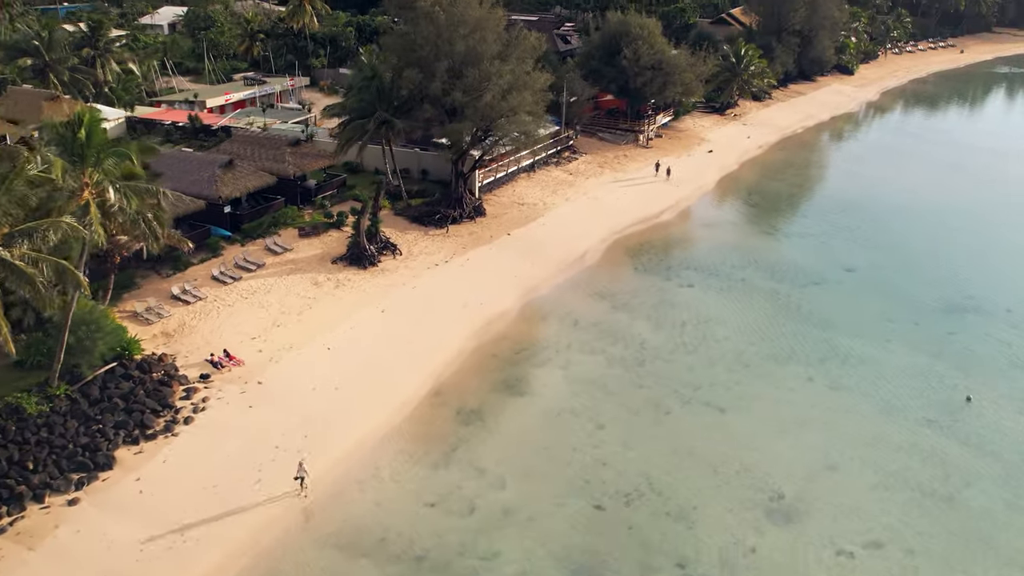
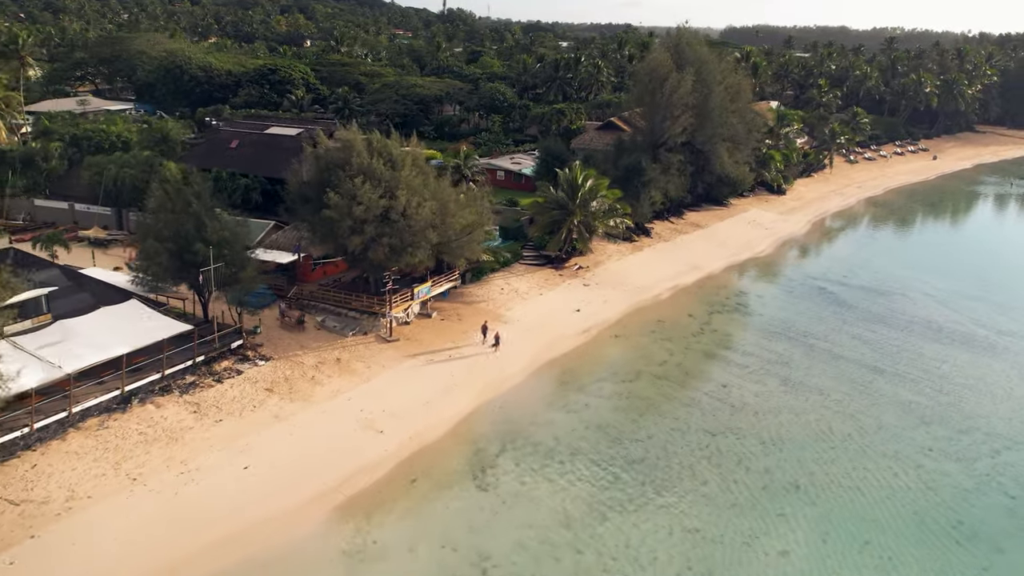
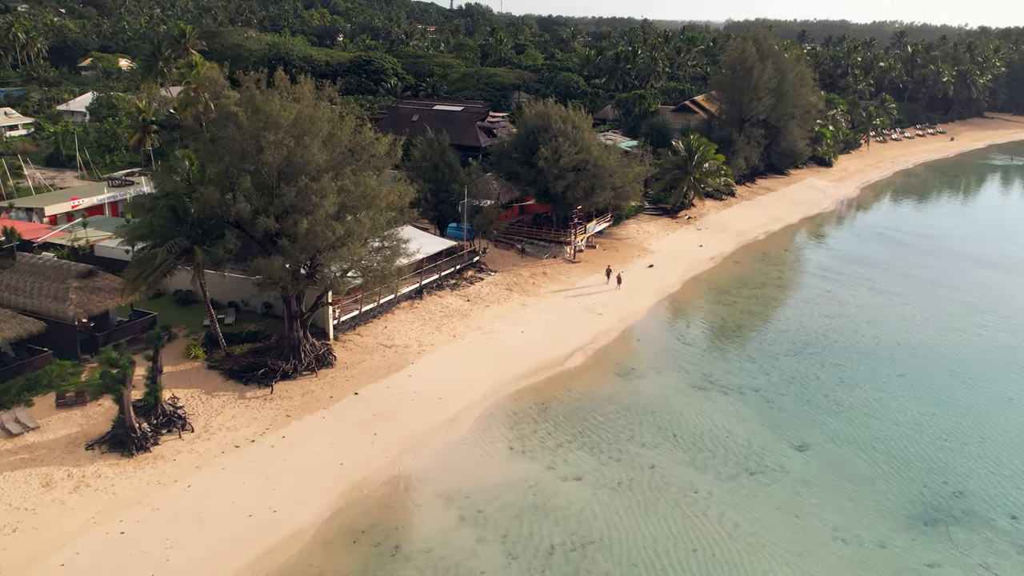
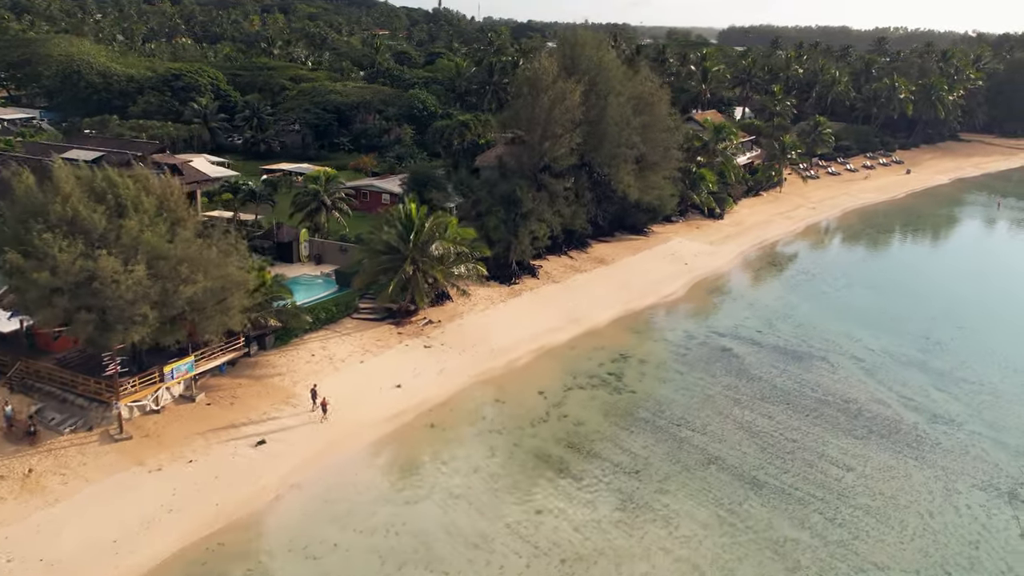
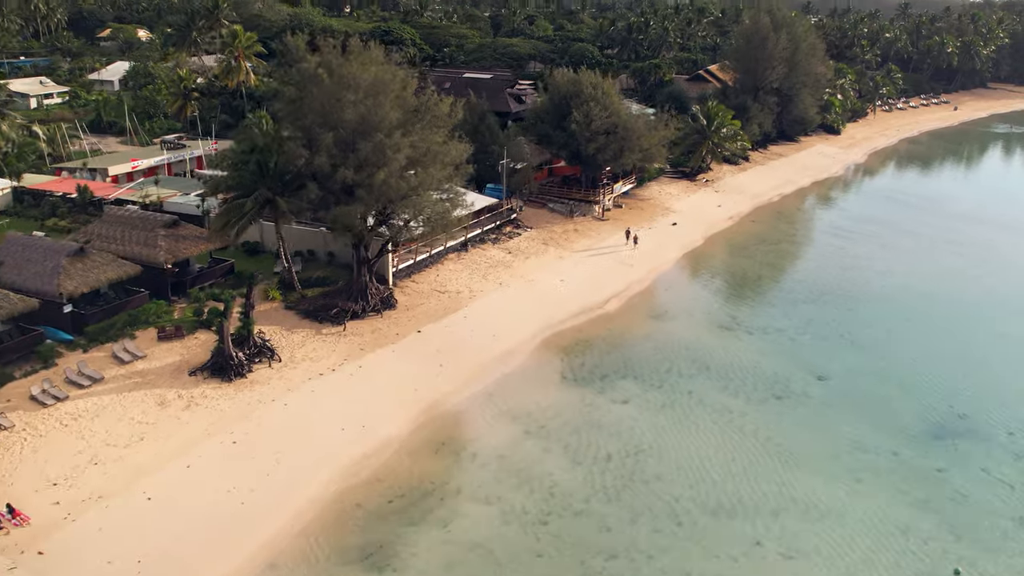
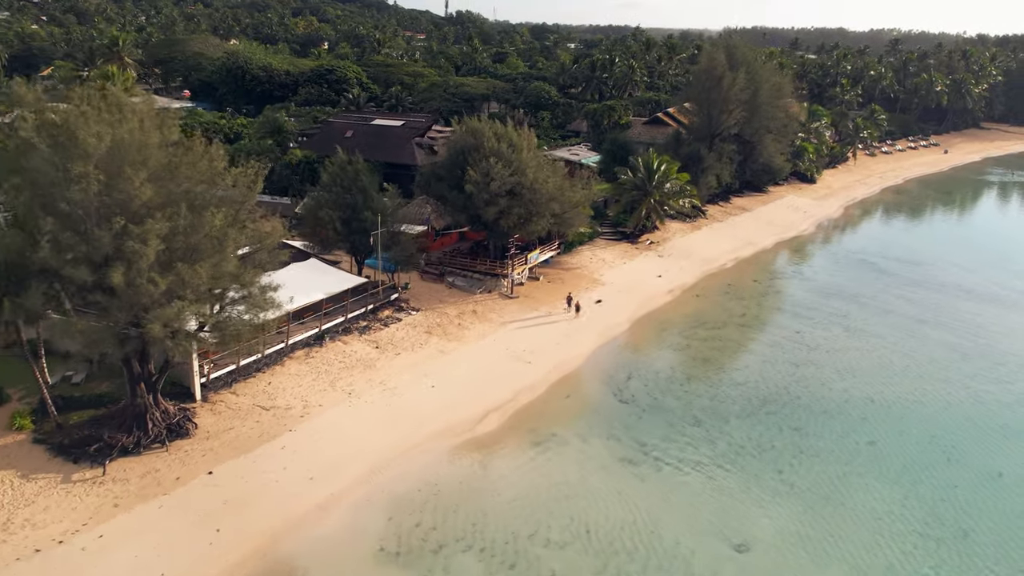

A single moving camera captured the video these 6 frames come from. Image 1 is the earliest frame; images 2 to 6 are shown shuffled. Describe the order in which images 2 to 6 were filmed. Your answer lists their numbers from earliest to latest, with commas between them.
5, 3, 6, 2, 4
